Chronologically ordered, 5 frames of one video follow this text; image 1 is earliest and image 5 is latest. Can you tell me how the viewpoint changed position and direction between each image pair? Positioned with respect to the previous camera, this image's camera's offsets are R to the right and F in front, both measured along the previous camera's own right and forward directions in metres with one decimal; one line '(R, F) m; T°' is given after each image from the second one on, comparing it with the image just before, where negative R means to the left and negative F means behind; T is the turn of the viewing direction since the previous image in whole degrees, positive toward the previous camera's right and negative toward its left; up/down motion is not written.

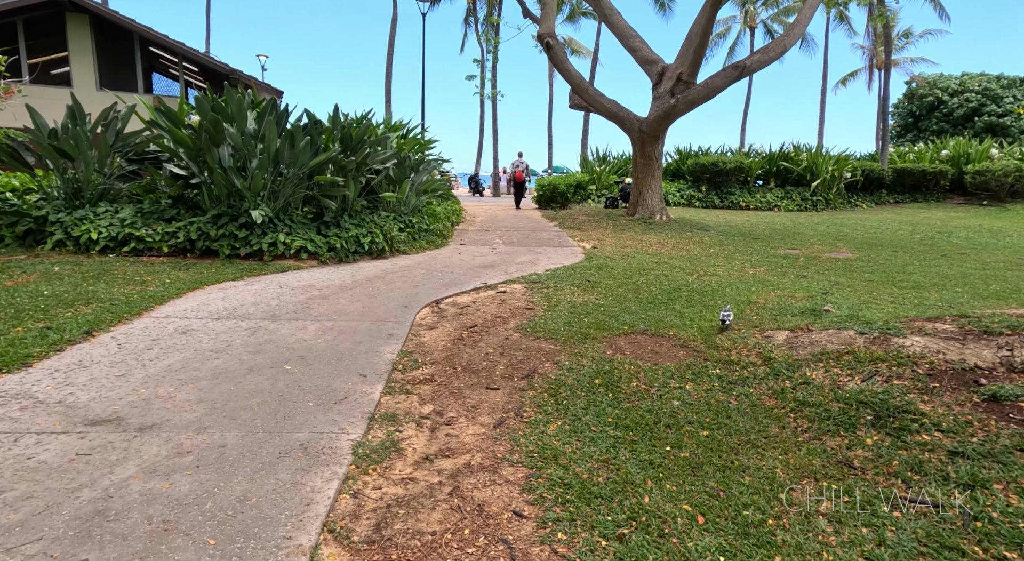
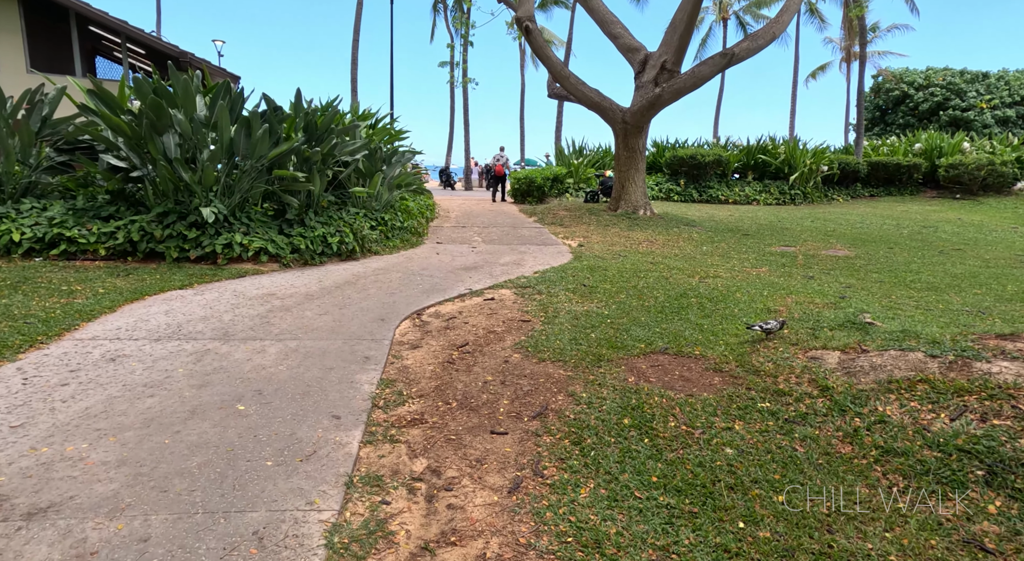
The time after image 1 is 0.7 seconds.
(-0.2, +0.5) m; +3°
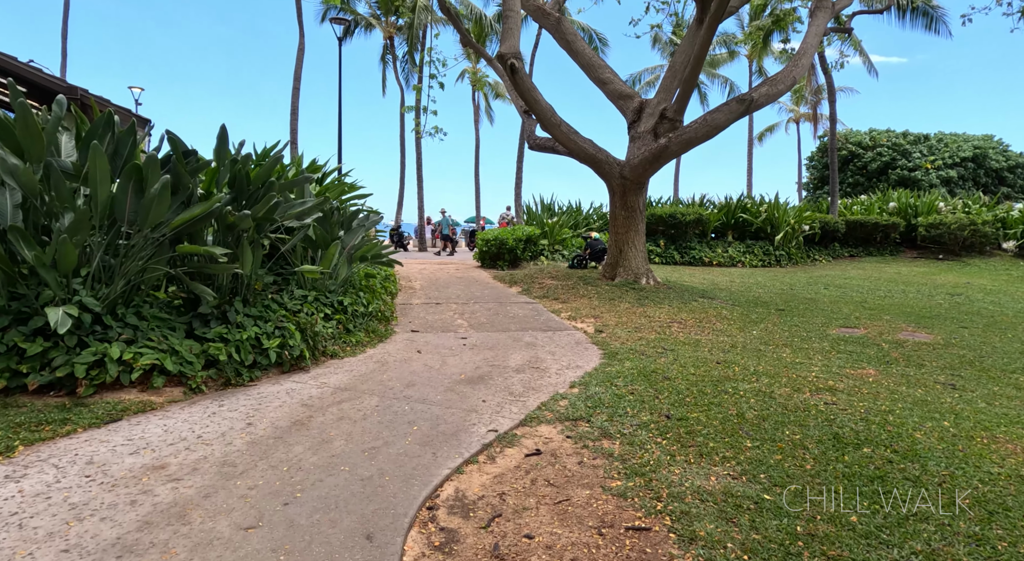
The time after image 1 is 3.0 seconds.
(-0.6, +1.7) m; +6°
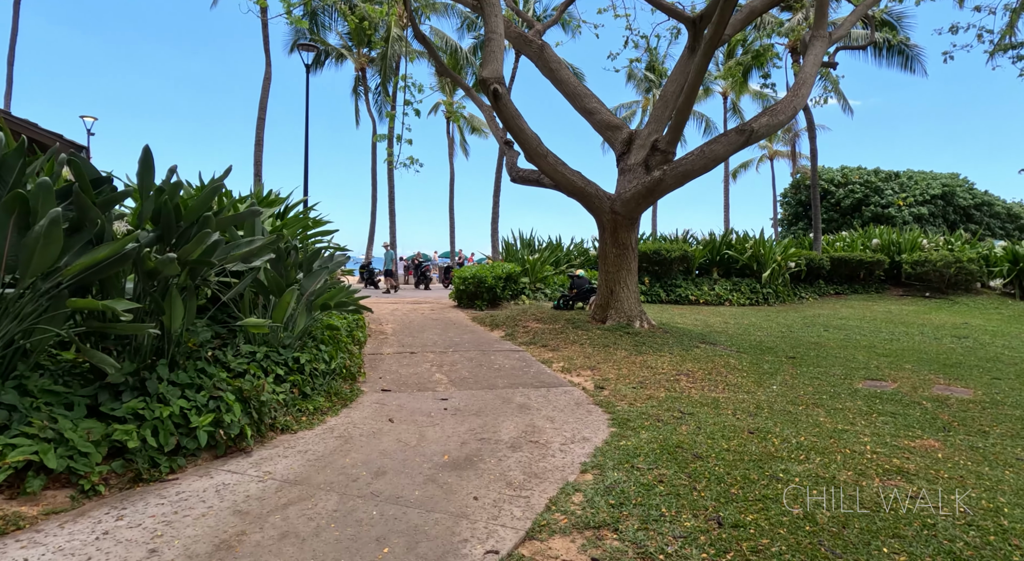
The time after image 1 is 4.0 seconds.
(-0.1, +0.8) m; +3°
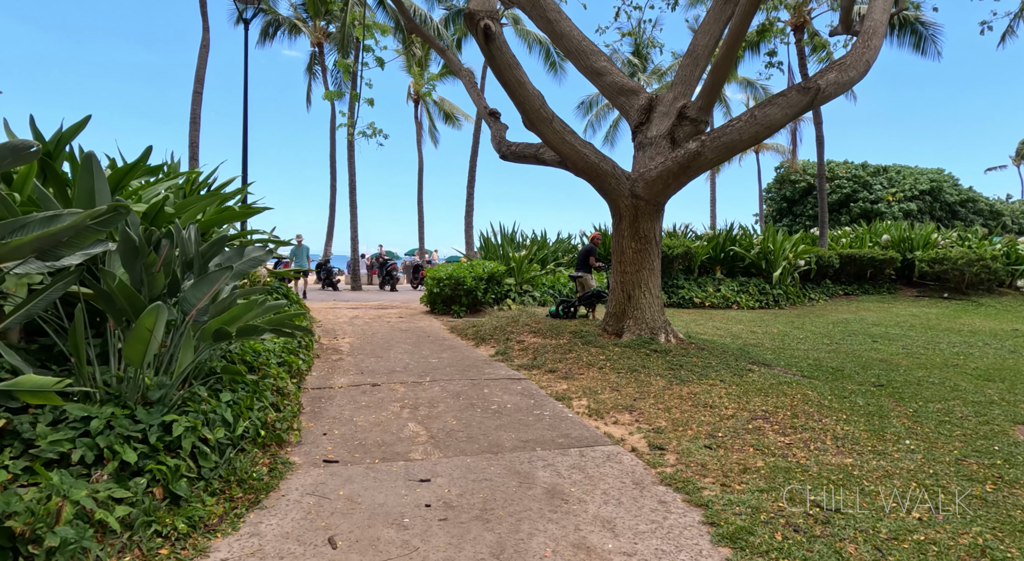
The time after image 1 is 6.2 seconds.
(-0.3, +1.8) m; +3°
